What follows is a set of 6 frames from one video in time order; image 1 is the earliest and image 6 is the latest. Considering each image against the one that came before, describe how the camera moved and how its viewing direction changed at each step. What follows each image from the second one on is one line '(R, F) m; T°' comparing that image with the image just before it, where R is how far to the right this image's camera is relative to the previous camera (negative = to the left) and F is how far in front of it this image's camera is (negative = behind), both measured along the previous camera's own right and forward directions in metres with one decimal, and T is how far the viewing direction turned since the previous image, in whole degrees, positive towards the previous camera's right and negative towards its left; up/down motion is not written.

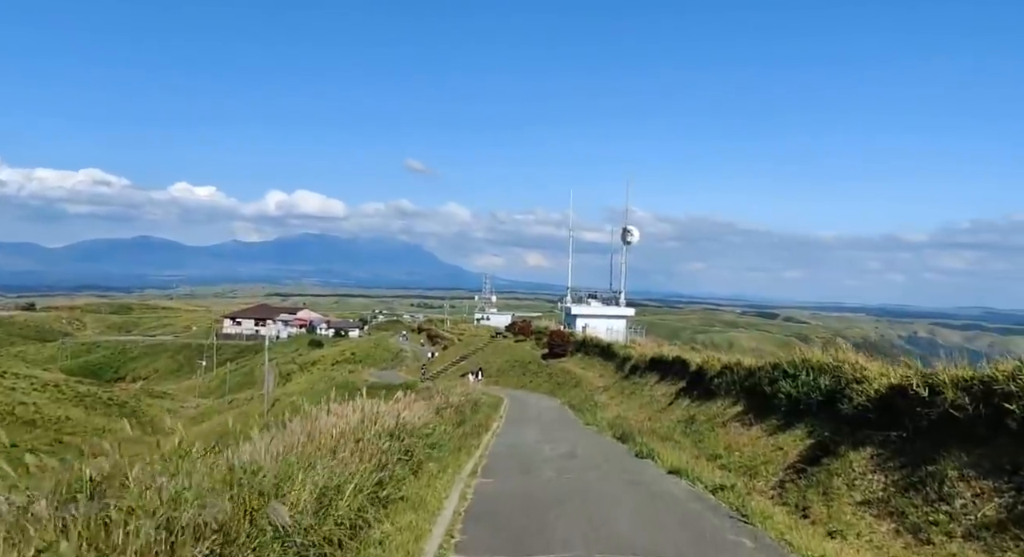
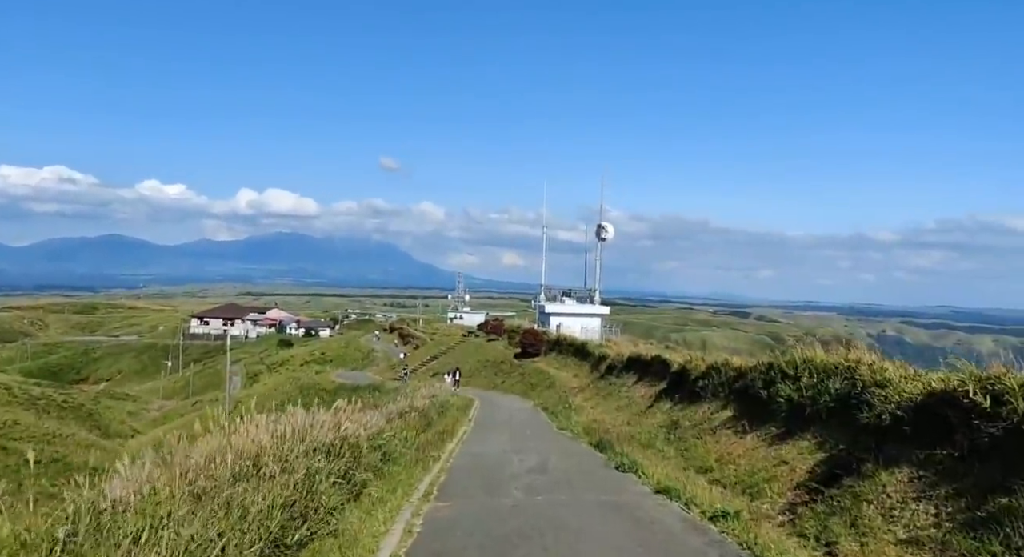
(+0.2, +2.4) m; +1°
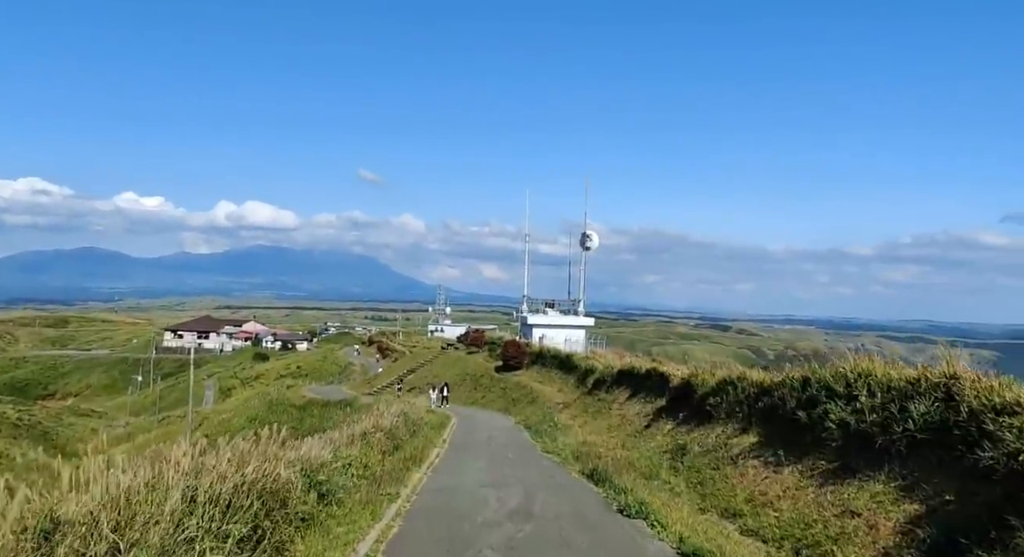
(+0.1, +3.8) m; +1°
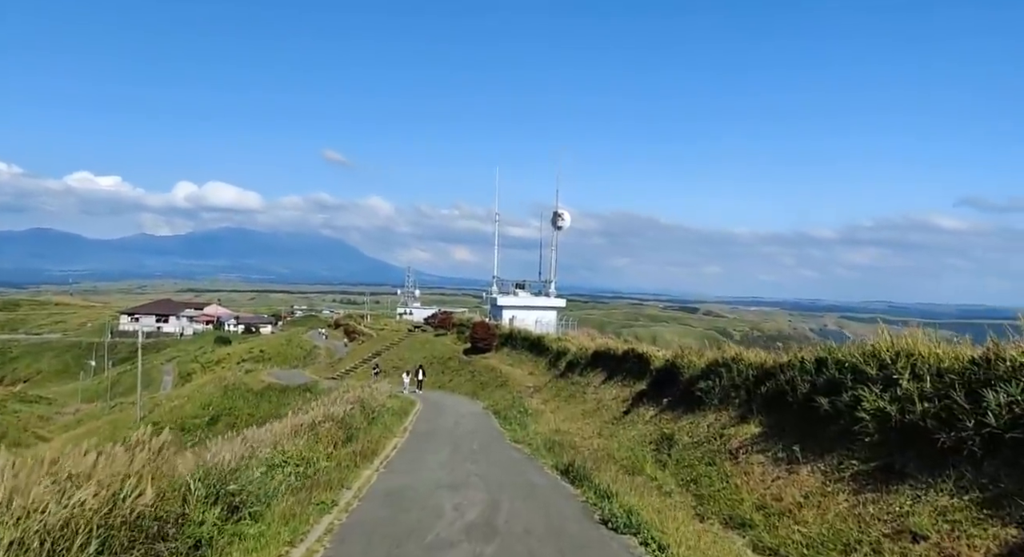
(+0.1, +2.7) m; +2°
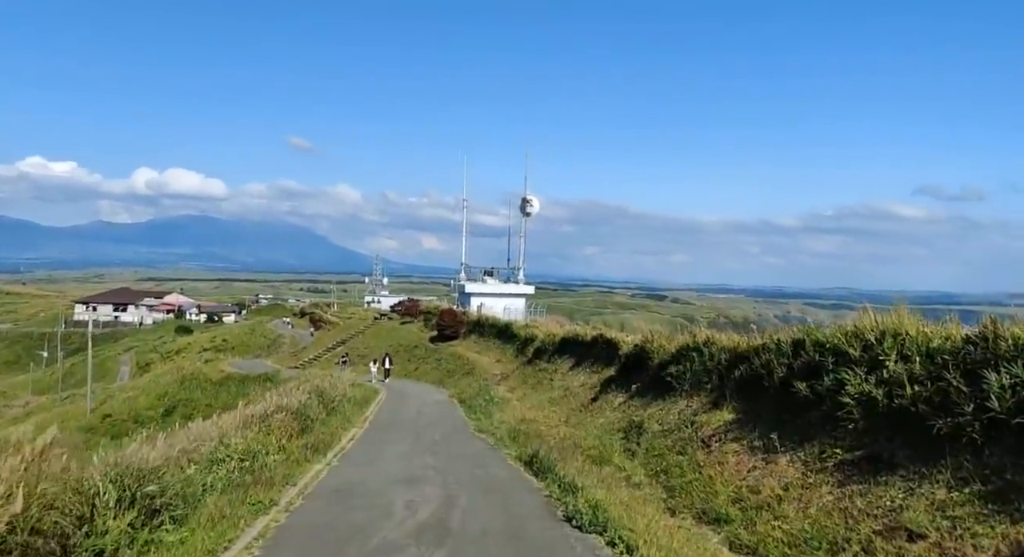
(+0.2, +1.0) m; +2°
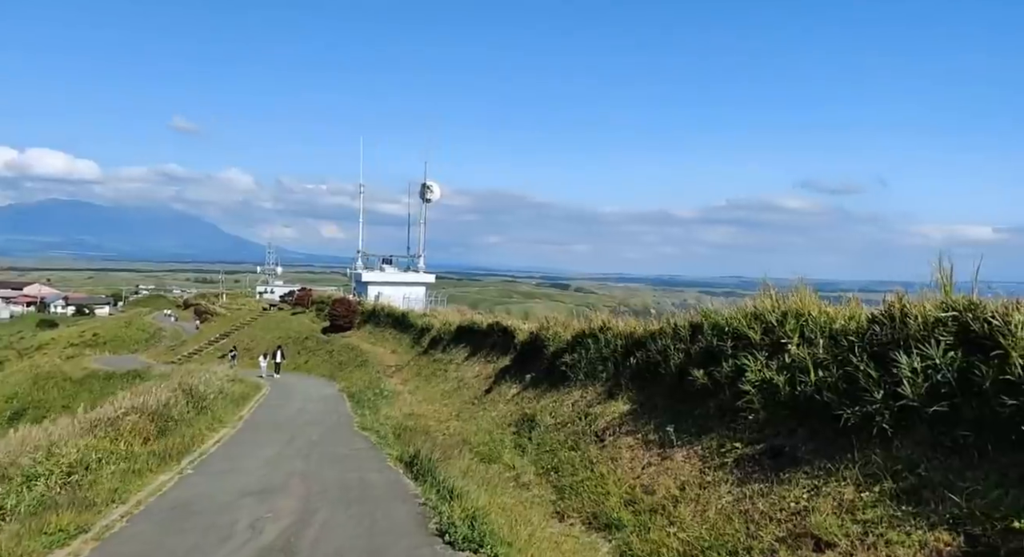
(+0.4, +1.3) m; +6°
